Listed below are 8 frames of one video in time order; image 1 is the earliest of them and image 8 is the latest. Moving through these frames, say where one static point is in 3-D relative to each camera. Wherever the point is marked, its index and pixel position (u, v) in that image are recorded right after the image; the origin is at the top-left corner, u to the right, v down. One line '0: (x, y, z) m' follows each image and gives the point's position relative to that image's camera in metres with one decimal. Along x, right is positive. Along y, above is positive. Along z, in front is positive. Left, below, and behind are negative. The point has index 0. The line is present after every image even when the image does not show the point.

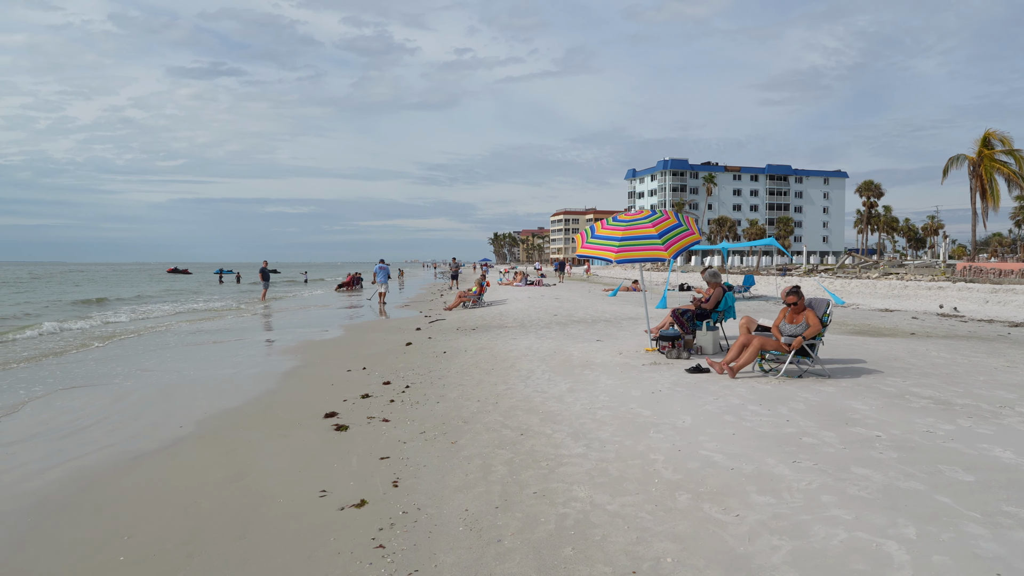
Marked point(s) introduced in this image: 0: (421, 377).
0: (-1.2, -1.2, +9.2) m
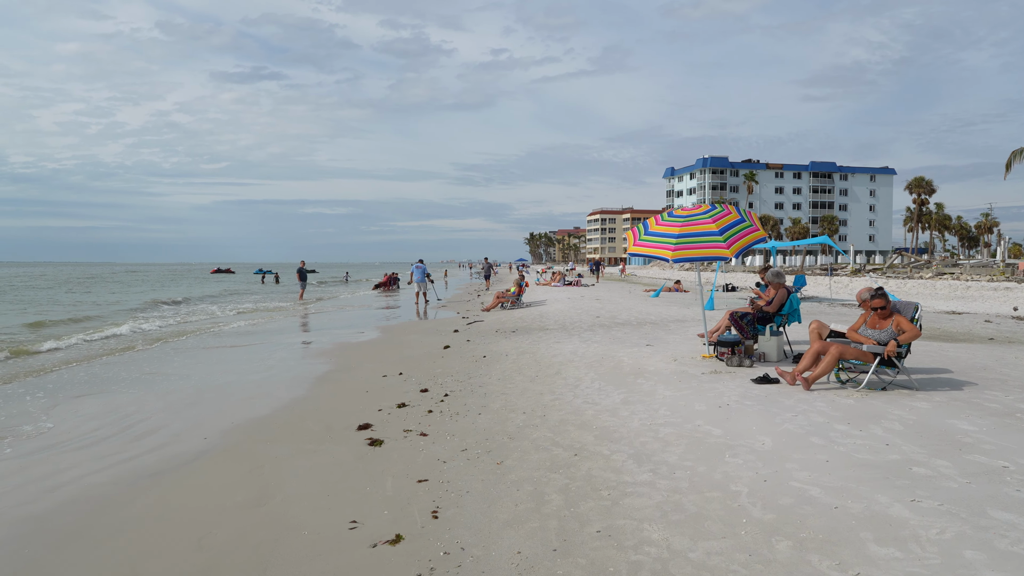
0: (-0.7, -1.2, +8.6) m
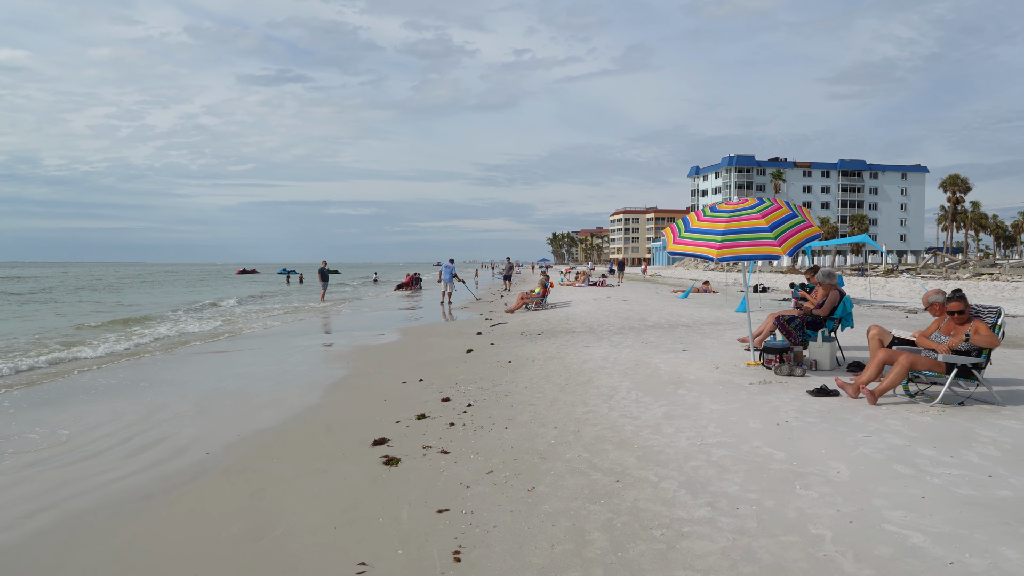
0: (-0.3, -1.2, +8.0) m
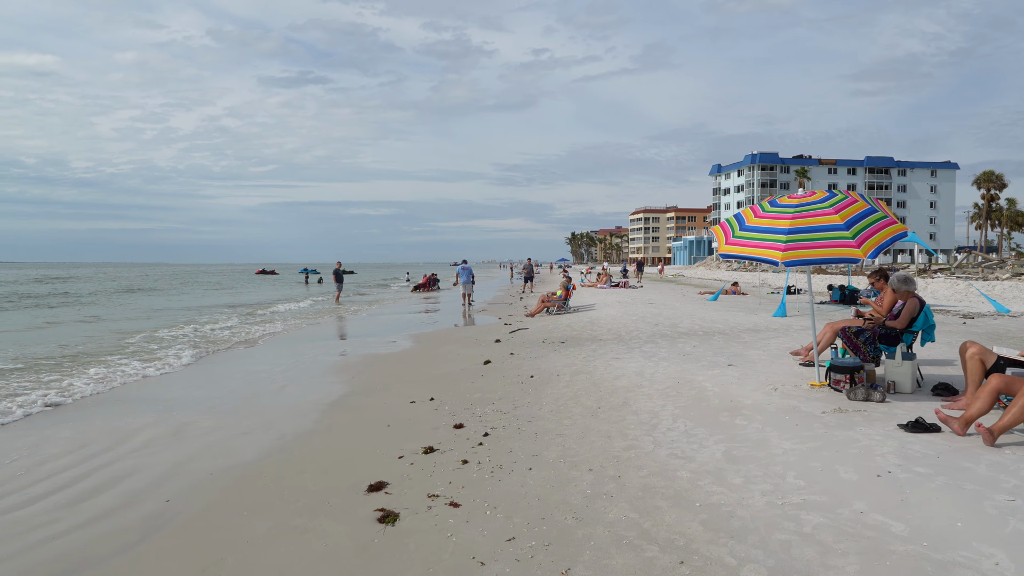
0: (-0.1, -1.3, +6.9) m
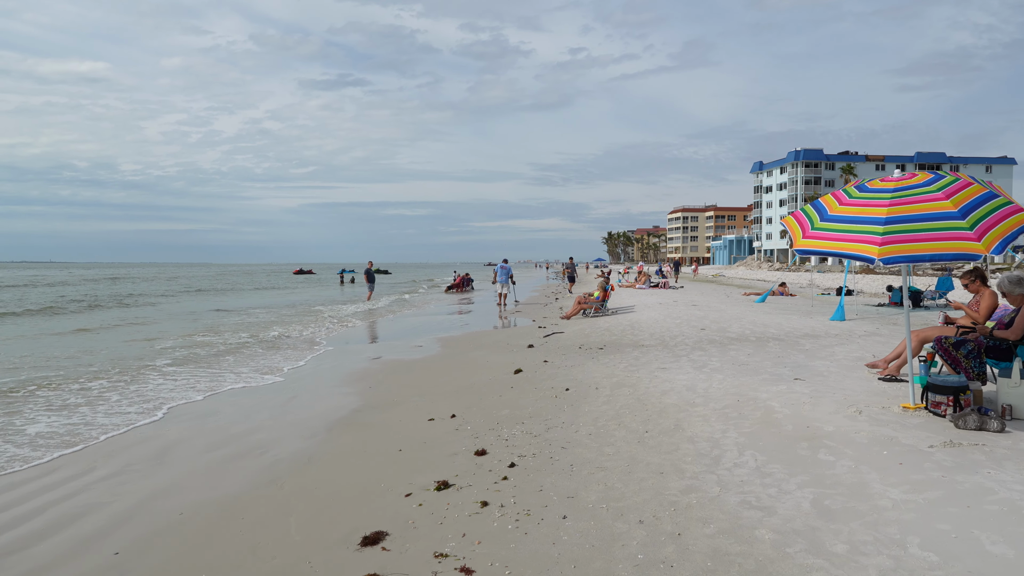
0: (+0.2, -1.3, +5.9) m
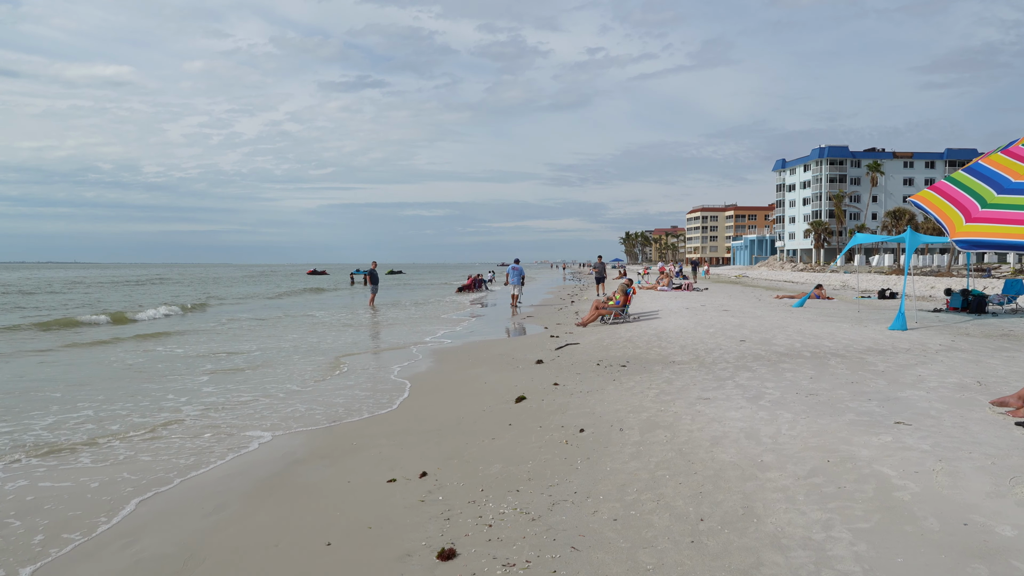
0: (+0.1, -1.4, +3.9) m
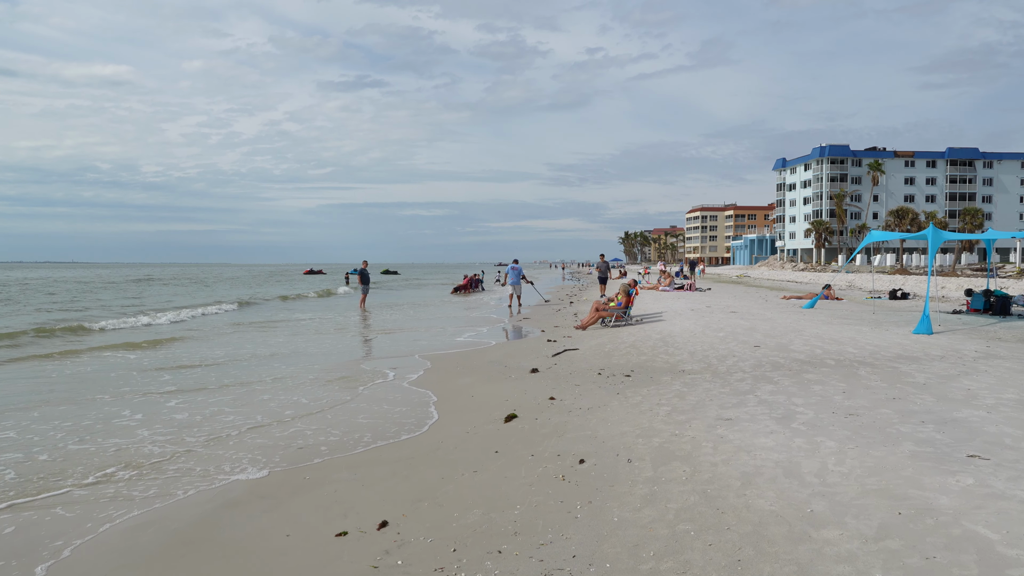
0: (0.0, -1.4, +2.8) m
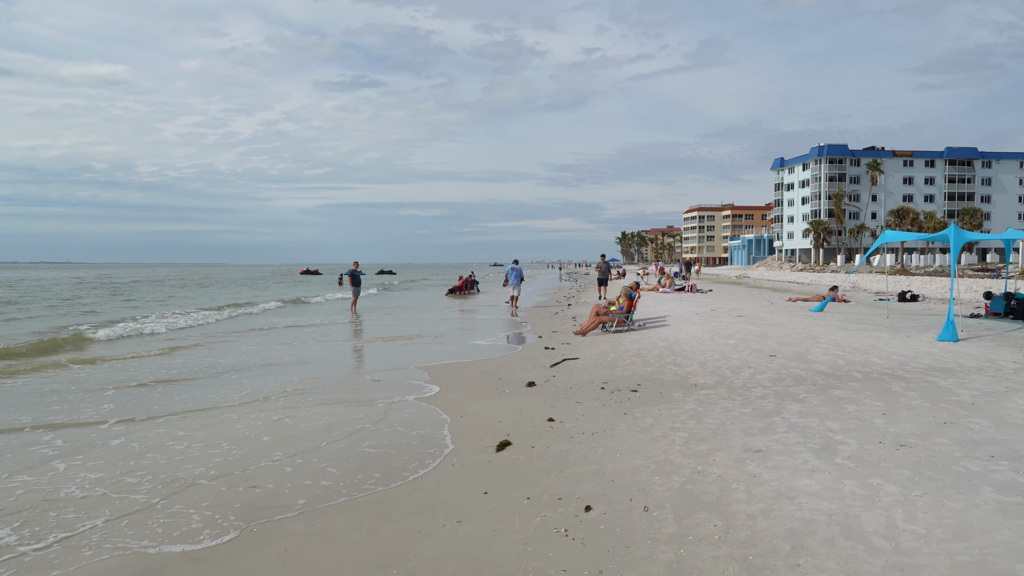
0: (0.0, -1.5, +1.9) m
